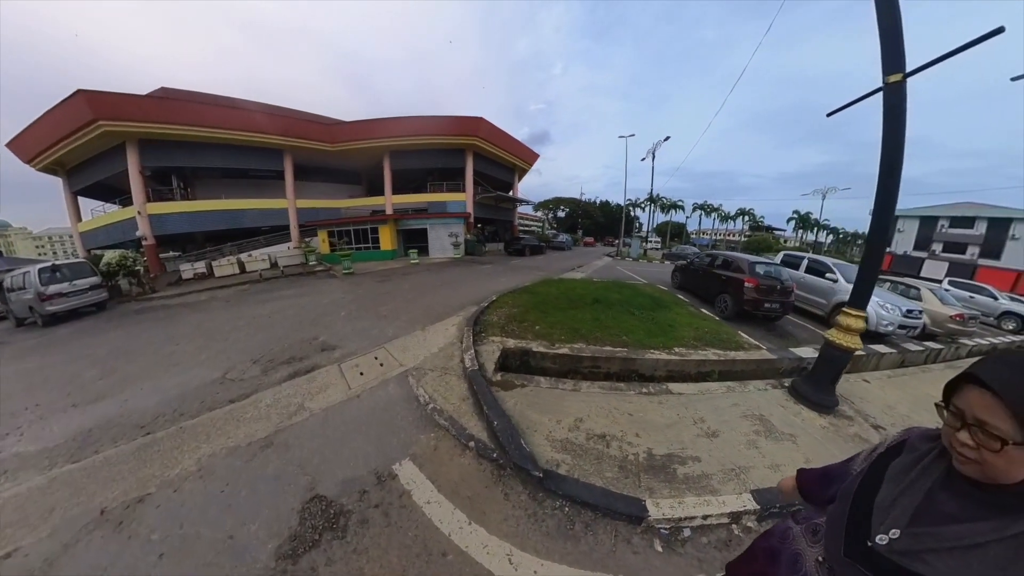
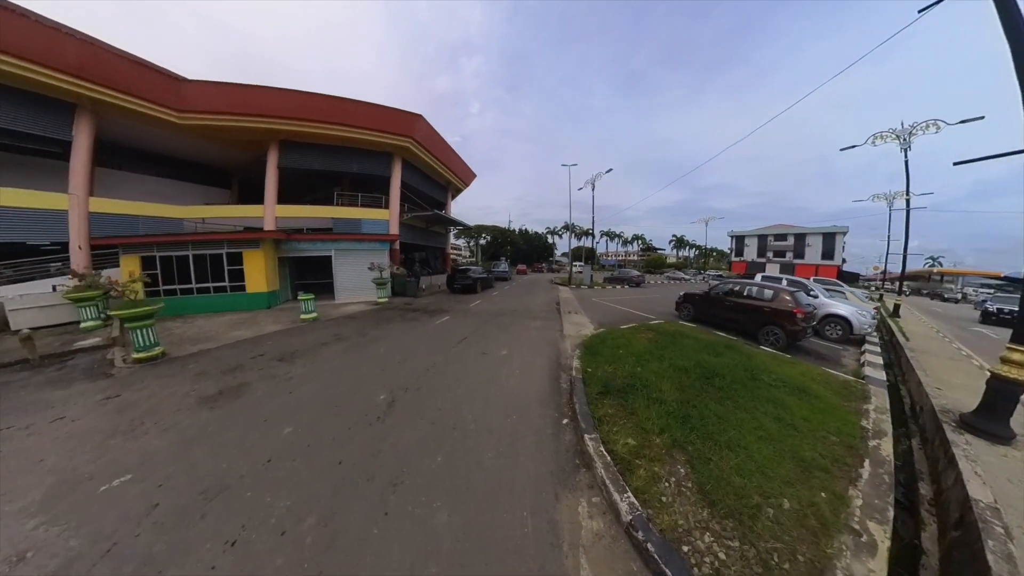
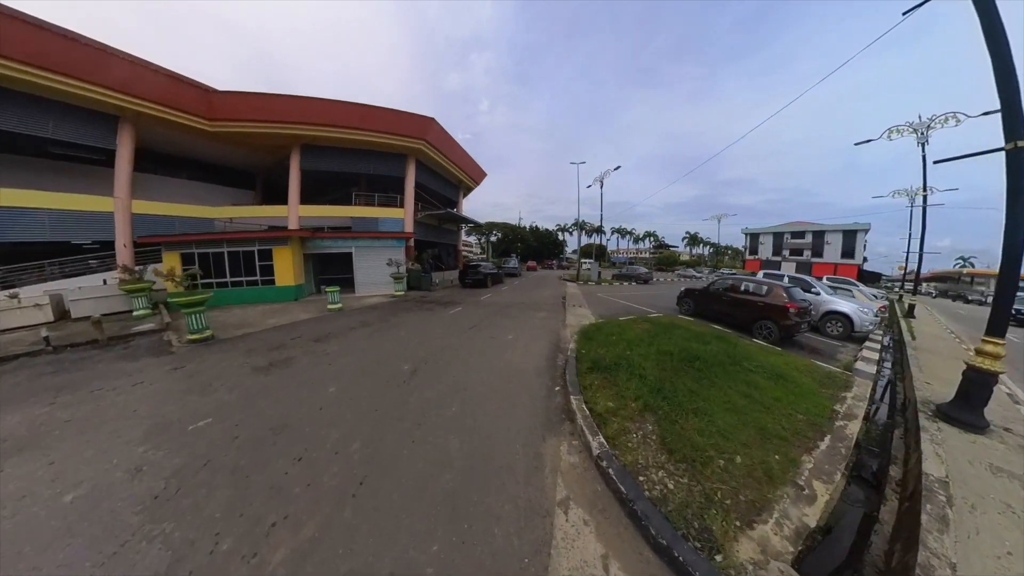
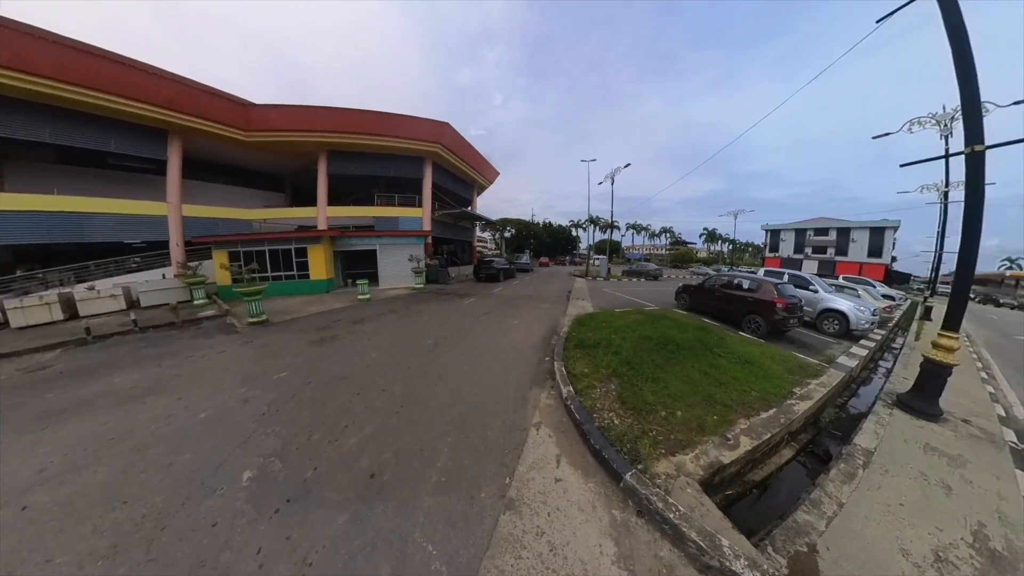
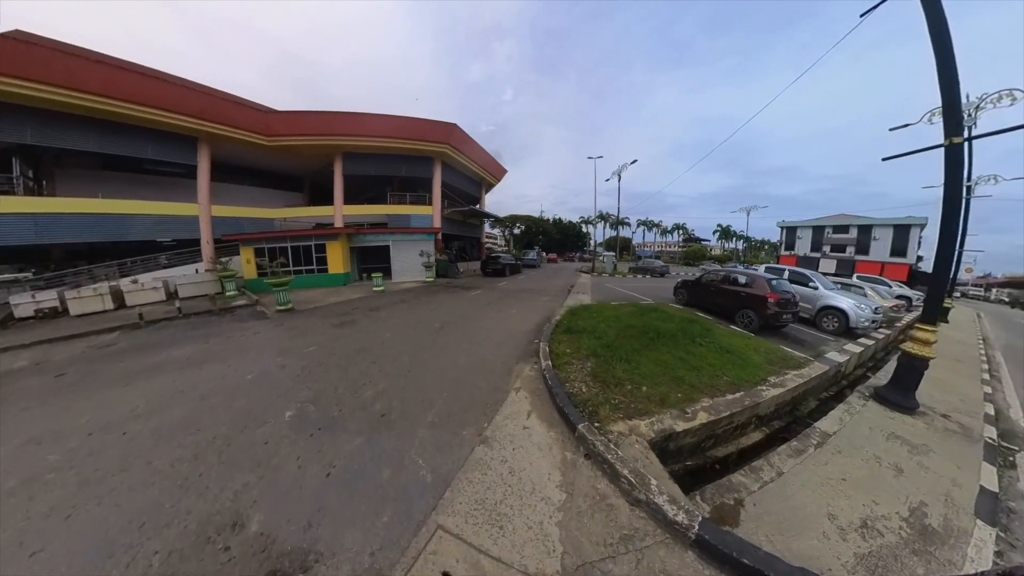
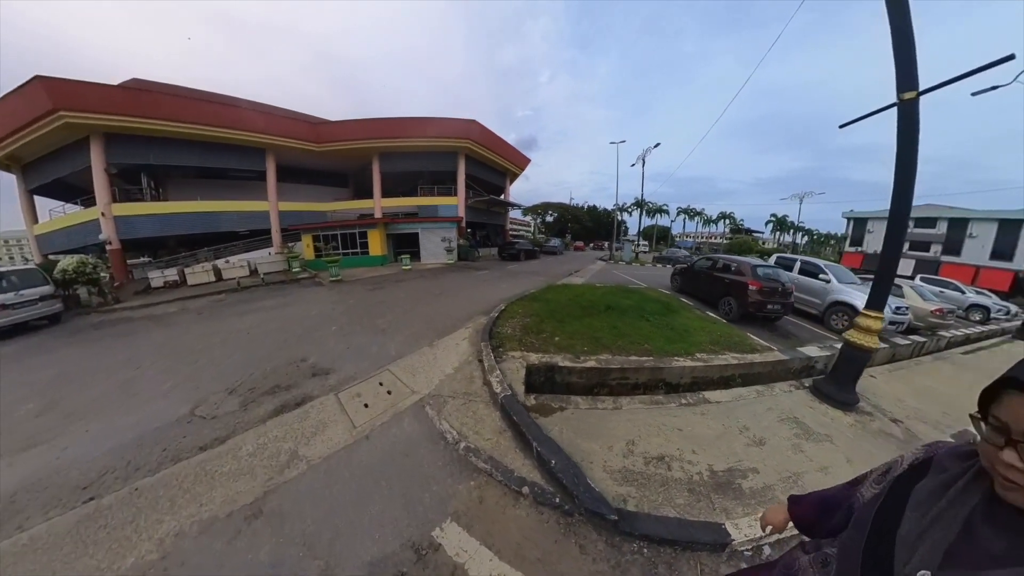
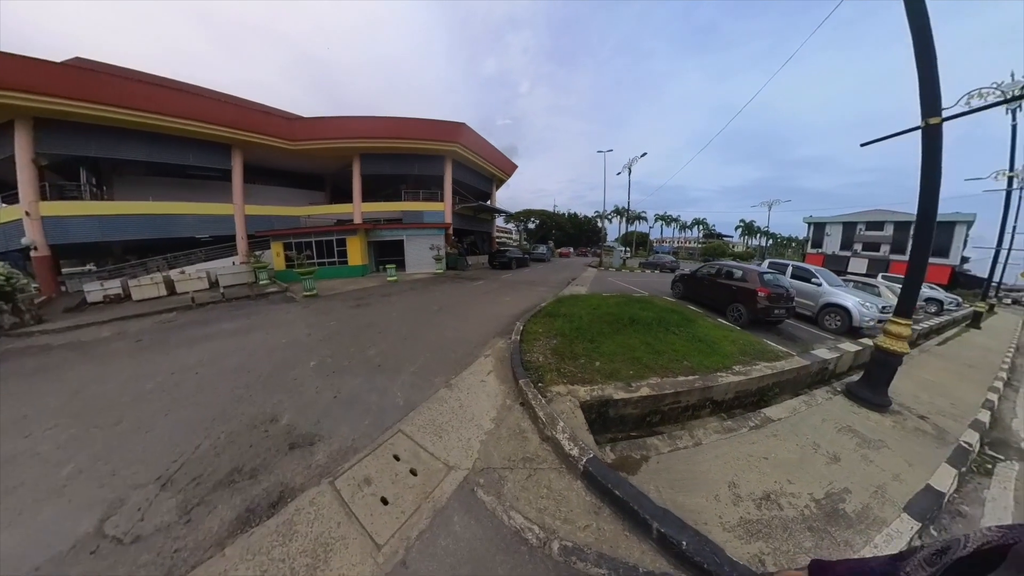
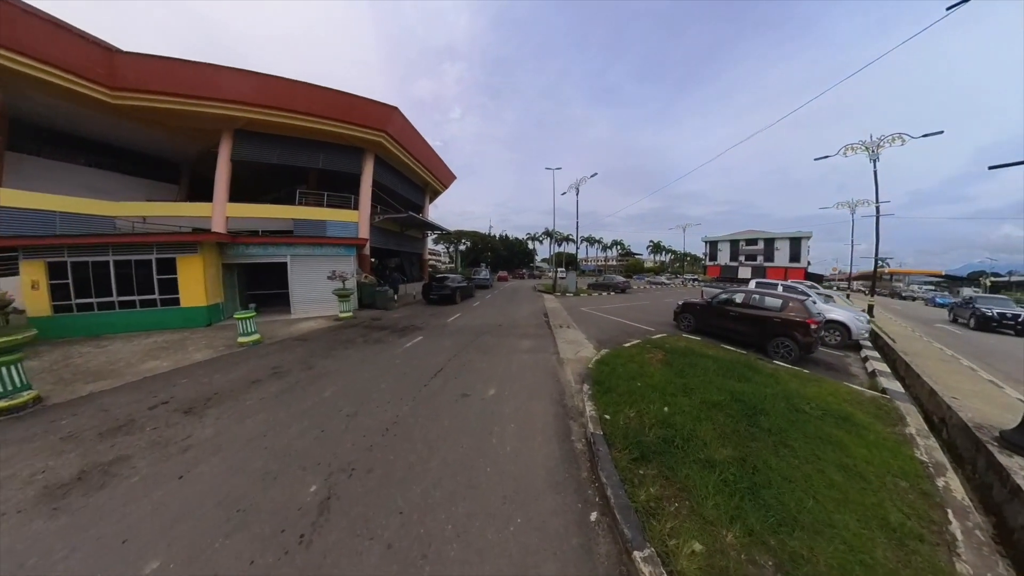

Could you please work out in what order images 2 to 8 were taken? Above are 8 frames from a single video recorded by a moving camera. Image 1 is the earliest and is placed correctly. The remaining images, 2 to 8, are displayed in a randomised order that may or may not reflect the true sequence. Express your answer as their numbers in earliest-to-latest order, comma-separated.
6, 7, 5, 4, 3, 2, 8
